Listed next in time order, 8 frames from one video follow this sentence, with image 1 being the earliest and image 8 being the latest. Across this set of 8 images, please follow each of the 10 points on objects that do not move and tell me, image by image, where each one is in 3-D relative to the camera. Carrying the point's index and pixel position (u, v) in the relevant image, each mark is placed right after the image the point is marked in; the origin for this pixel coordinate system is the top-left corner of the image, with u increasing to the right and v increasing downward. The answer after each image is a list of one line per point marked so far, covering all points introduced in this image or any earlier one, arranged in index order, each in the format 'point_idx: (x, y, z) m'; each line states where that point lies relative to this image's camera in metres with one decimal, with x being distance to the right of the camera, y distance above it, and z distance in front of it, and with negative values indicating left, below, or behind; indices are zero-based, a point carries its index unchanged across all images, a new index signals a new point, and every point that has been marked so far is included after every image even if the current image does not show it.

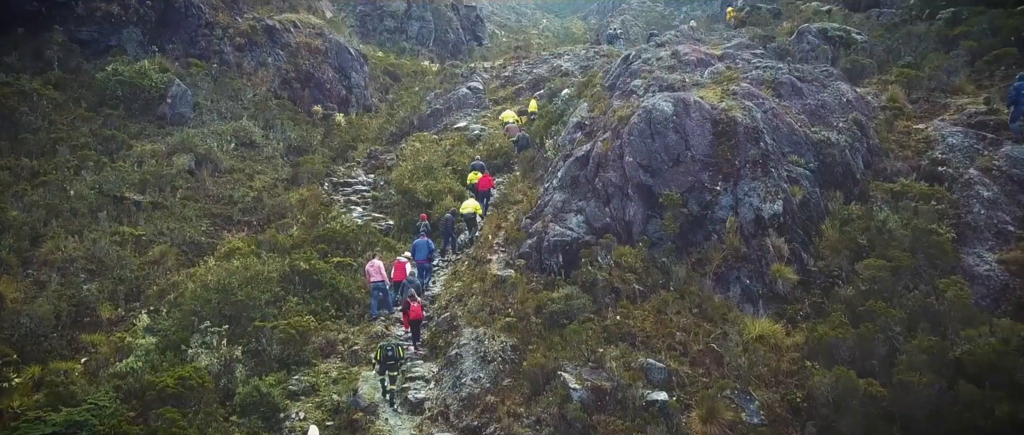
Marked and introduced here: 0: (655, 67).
0: (+3.4, +3.5, +19.1) m
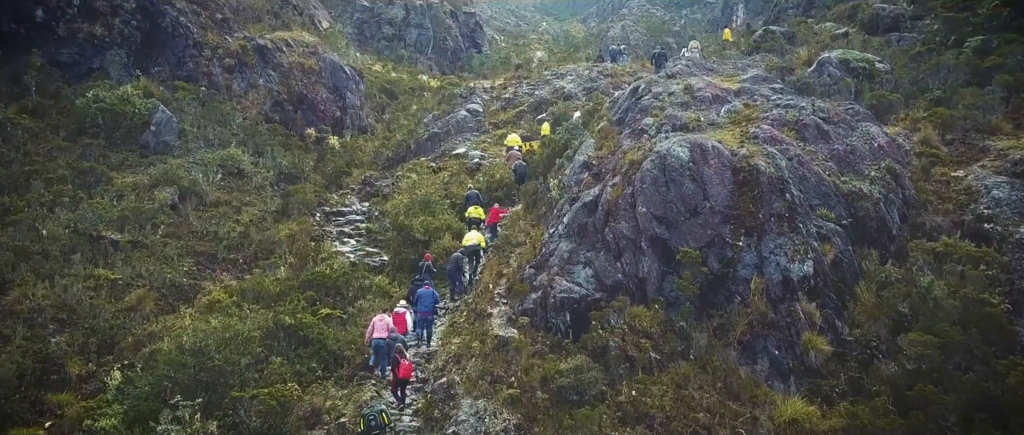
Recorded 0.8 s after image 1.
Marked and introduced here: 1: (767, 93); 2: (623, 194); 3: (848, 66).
0: (+3.5, +2.5, +17.9) m
1: (+5.7, +2.7, +17.8) m
2: (+2.1, +0.4, +15.3) m
3: (+8.3, +3.7, +19.6) m
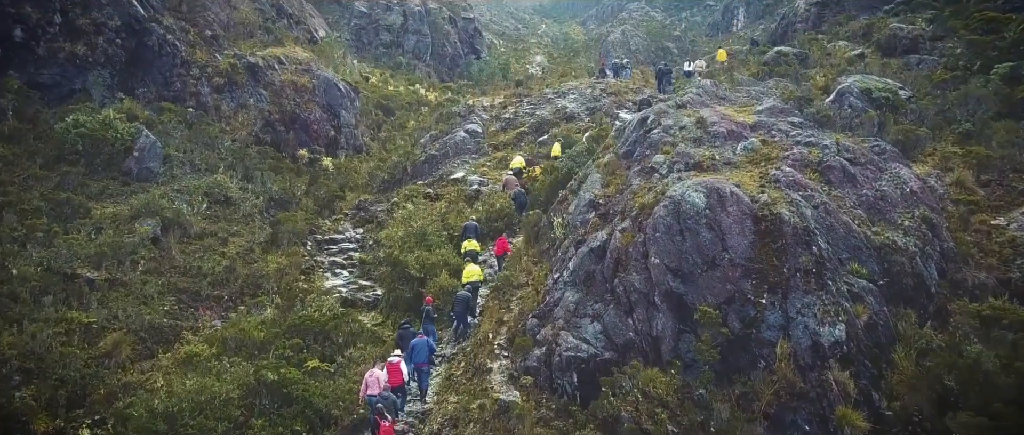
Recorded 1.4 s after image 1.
0: (+3.5, +1.6, +16.7) m
1: (+5.7, +1.8, +16.7) m
2: (+2.1, -0.4, +14.1) m
3: (+8.3, +2.8, +18.5) m
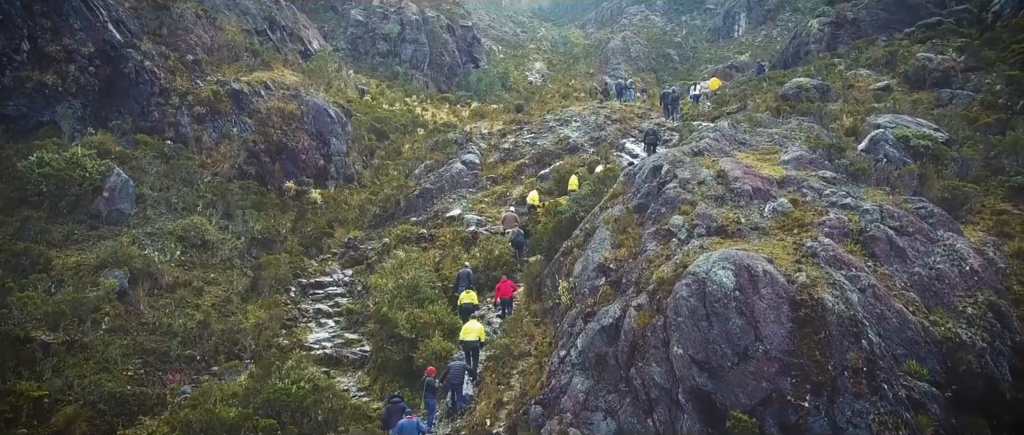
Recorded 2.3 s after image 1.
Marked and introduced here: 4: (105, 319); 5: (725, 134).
0: (+3.5, +0.4, +15.0) m
1: (+5.7, +0.6, +14.9) m
2: (+2.2, -1.6, +12.3) m
3: (+8.3, +1.6, +16.8) m
4: (-9.3, -2.3, +18.4) m
5: (+4.9, +1.9, +18.5) m
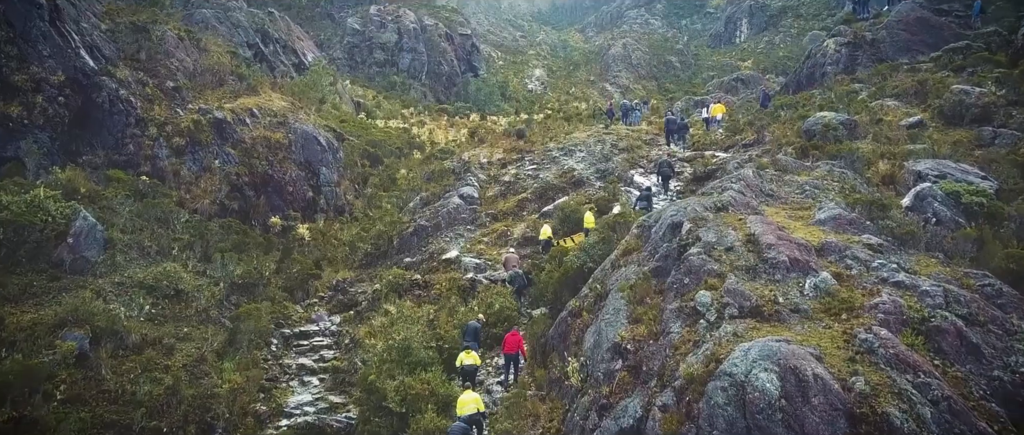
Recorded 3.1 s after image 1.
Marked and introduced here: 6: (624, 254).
0: (+3.5, -0.8, +13.2) m
1: (+5.8, -0.6, +13.1) m
2: (+2.2, -2.8, +10.5) m
3: (+8.3, +0.4, +15.0) m
4: (-9.3, -3.5, +16.5) m
5: (+5.0, +0.7, +16.7) m
6: (+2.4, -0.7, +16.7) m
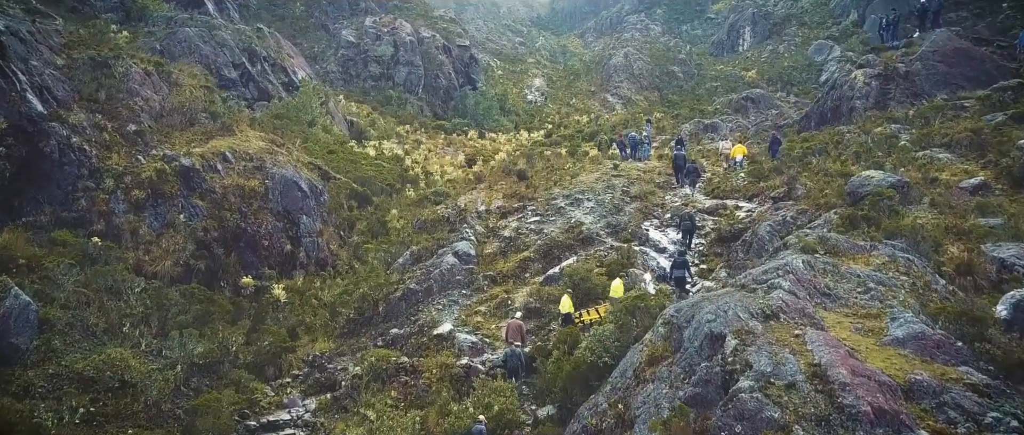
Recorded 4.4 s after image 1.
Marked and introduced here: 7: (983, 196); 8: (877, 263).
0: (+3.6, -2.5, +10.3) m
1: (+5.8, -2.3, +10.2) m
2: (+2.3, -4.5, +7.6) m
3: (+8.4, -1.4, +12.1) m
4: (-9.2, -5.3, +13.6) m
5: (+5.0, -1.0, +13.8) m
6: (+2.4, -2.5, +13.9) m
7: (+10.5, +0.6, +17.9) m
8: (+6.7, -0.8, +14.7) m
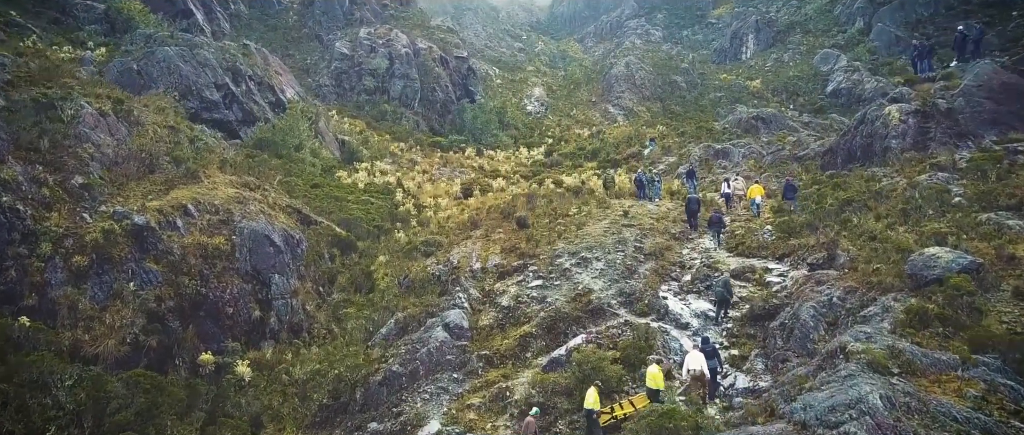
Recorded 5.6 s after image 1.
0: (+3.6, -4.2, +7.2) m
1: (+5.8, -4.0, +7.2) m
2: (+2.2, -6.2, +4.5) m
3: (+8.4, -3.1, +9.1) m
4: (-9.3, -7.0, +10.5) m
5: (+5.0, -2.7, +10.8) m
6: (+2.4, -4.2, +10.8) m
7: (+10.5, -1.2, +14.8) m
8: (+6.7, -2.5, +11.7) m
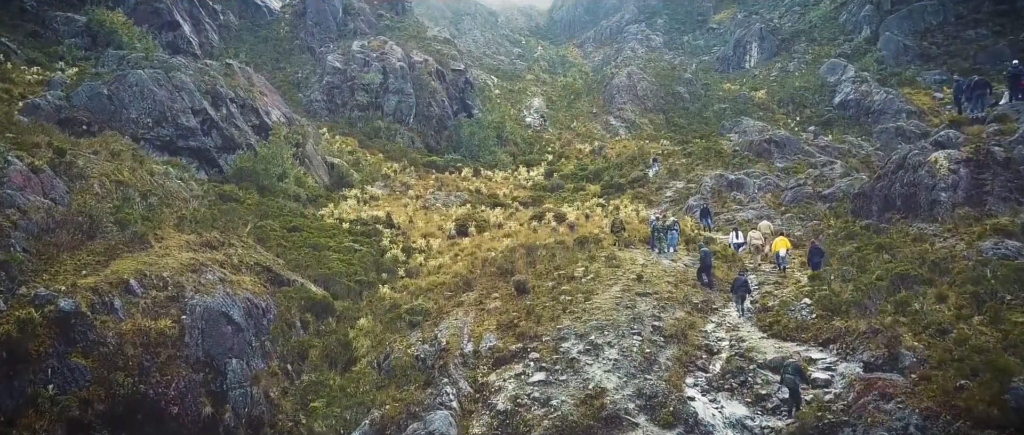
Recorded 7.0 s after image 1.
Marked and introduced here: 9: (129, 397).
0: (+3.5, -6.1, +3.8) m
1: (+5.7, -5.9, +3.7) m
2: (+2.2, -8.1, +1.1) m
3: (+8.3, -5.0, +5.6) m
4: (-9.3, -8.9, +7.0) m
5: (+4.9, -4.6, +7.3) m
6: (+2.3, -6.1, +7.4) m
7: (+10.4, -3.0, +11.4) m
8: (+6.7, -4.4, +8.2) m
9: (-8.6, -4.0, +18.1) m
